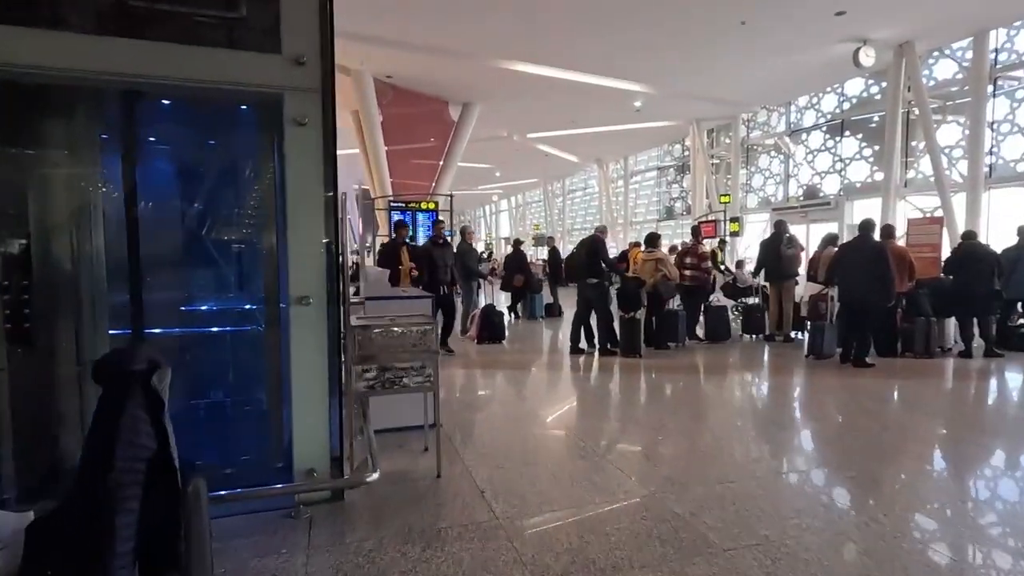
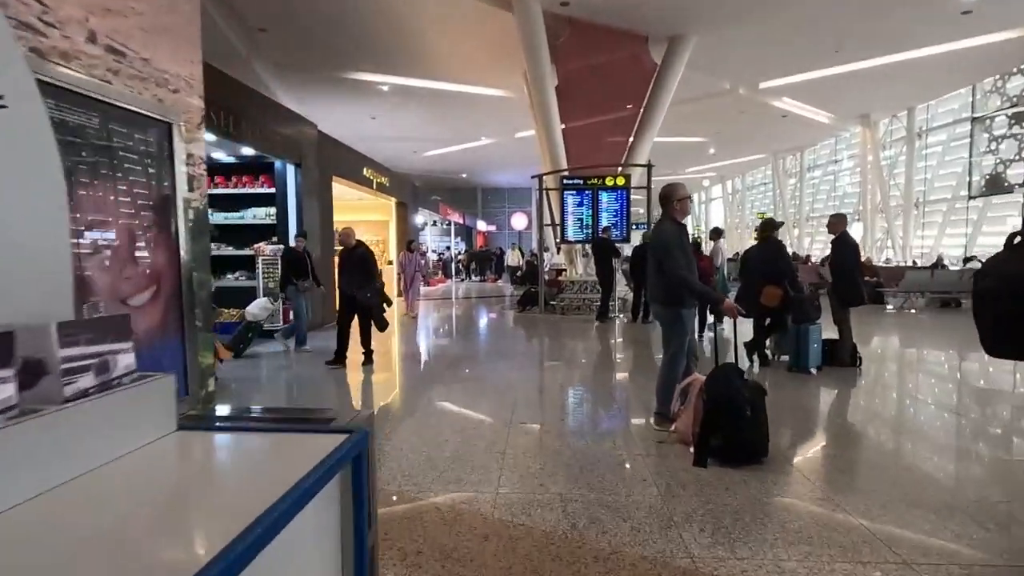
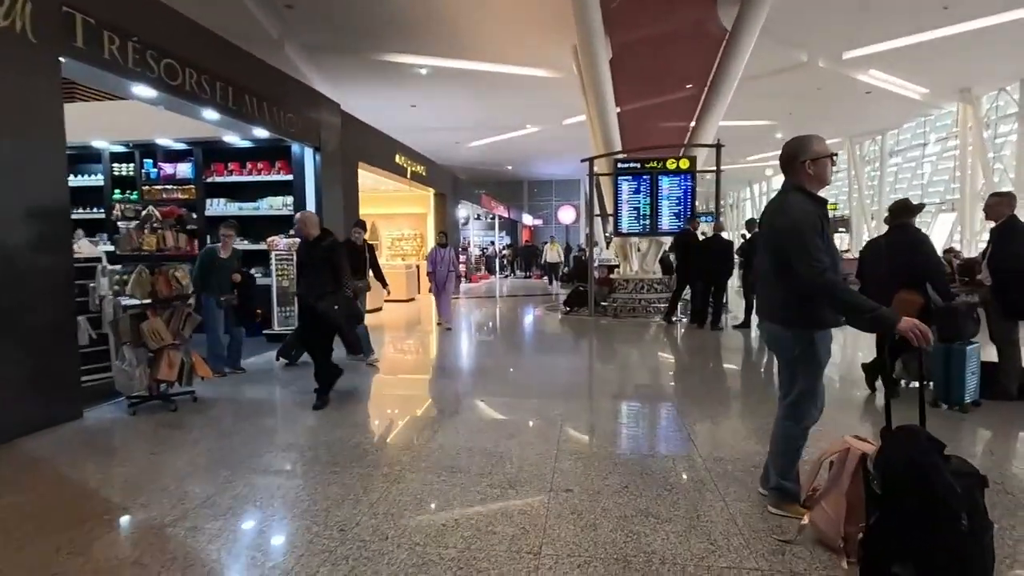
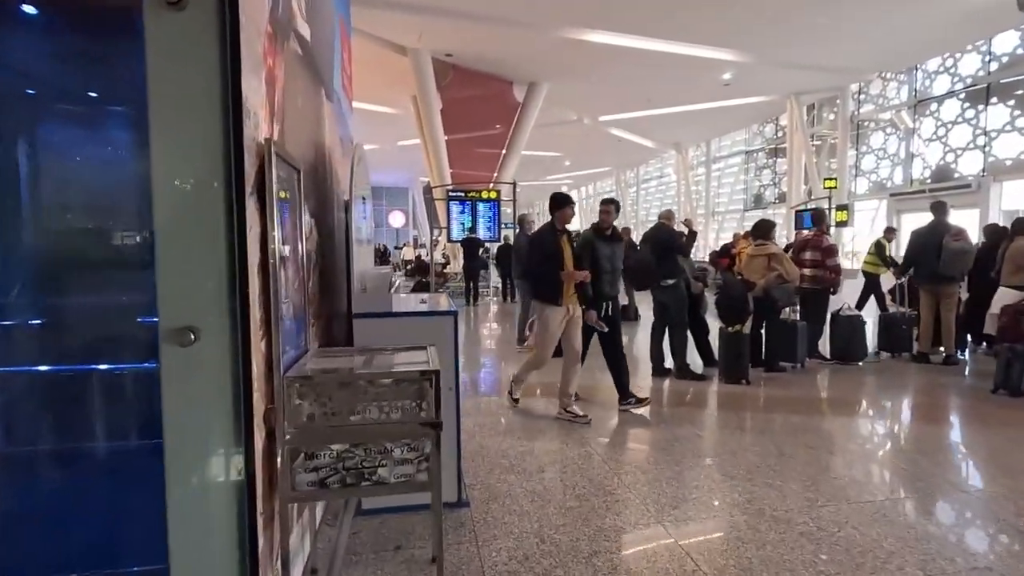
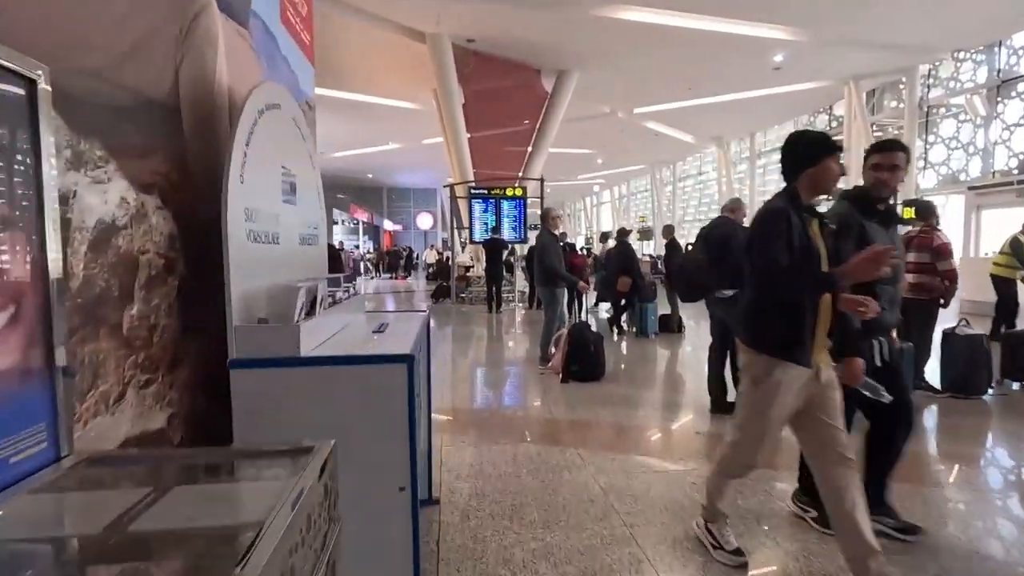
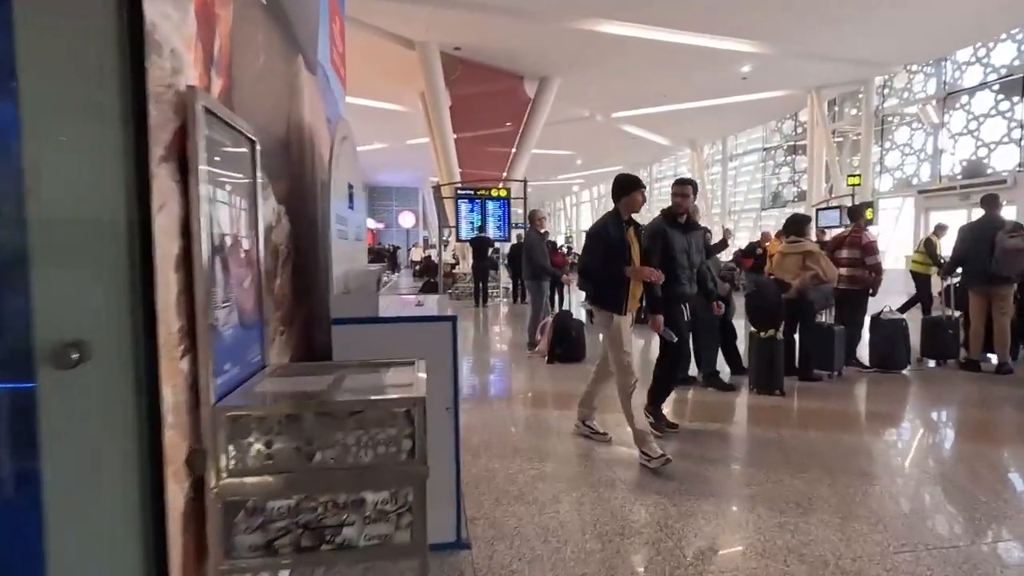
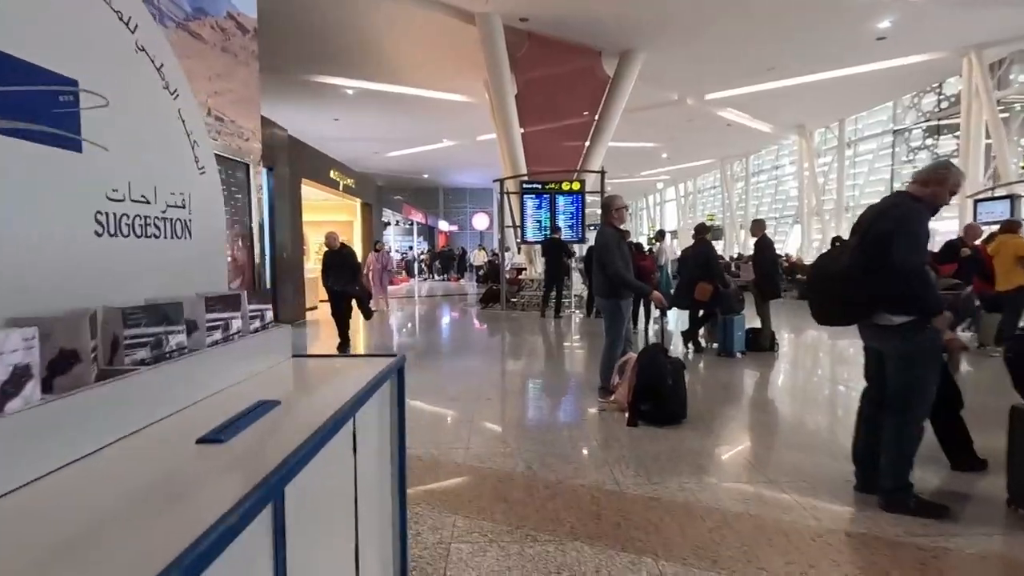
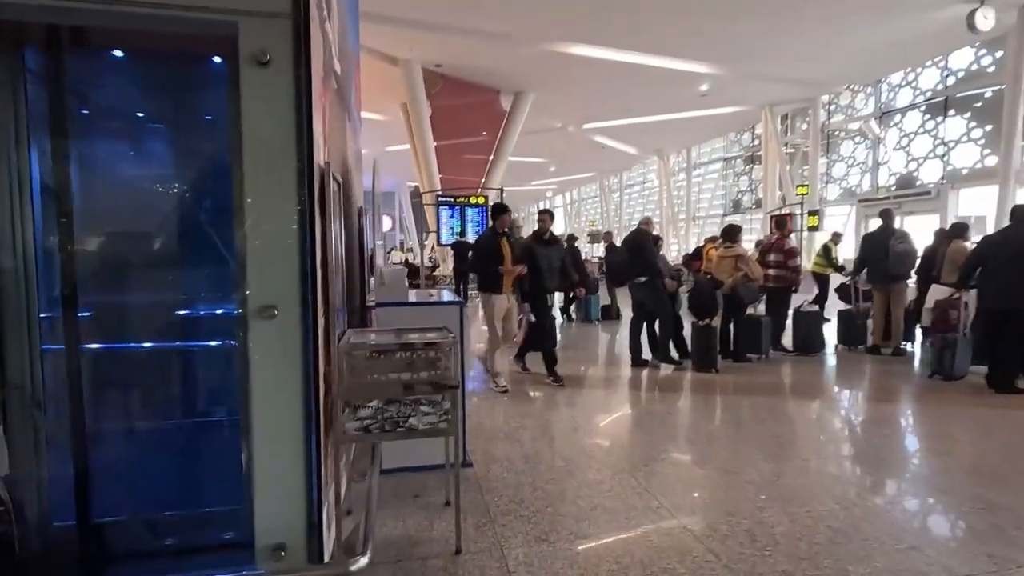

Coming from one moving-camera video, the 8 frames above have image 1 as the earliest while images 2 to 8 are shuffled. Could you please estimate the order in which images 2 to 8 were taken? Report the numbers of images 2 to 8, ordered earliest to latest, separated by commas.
8, 4, 6, 5, 7, 2, 3
